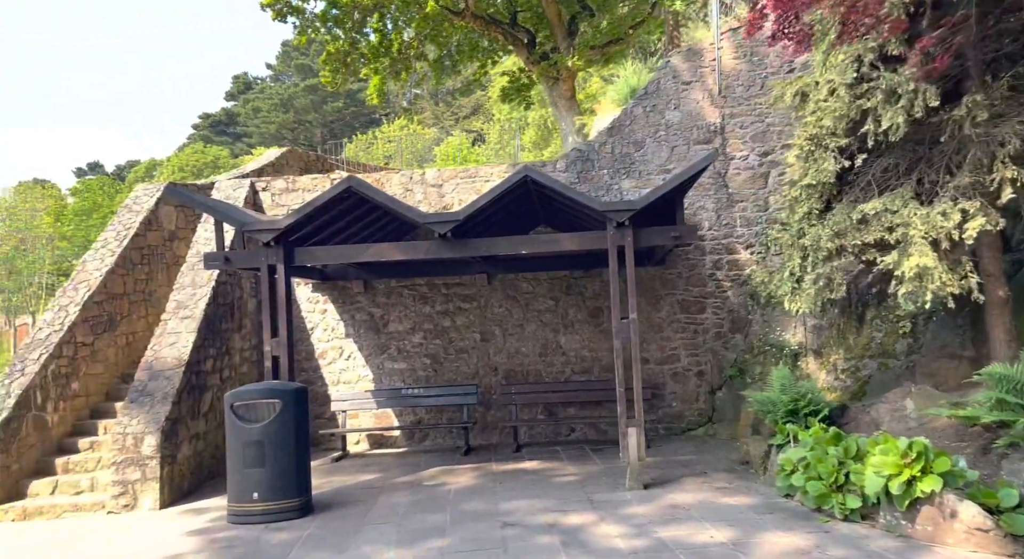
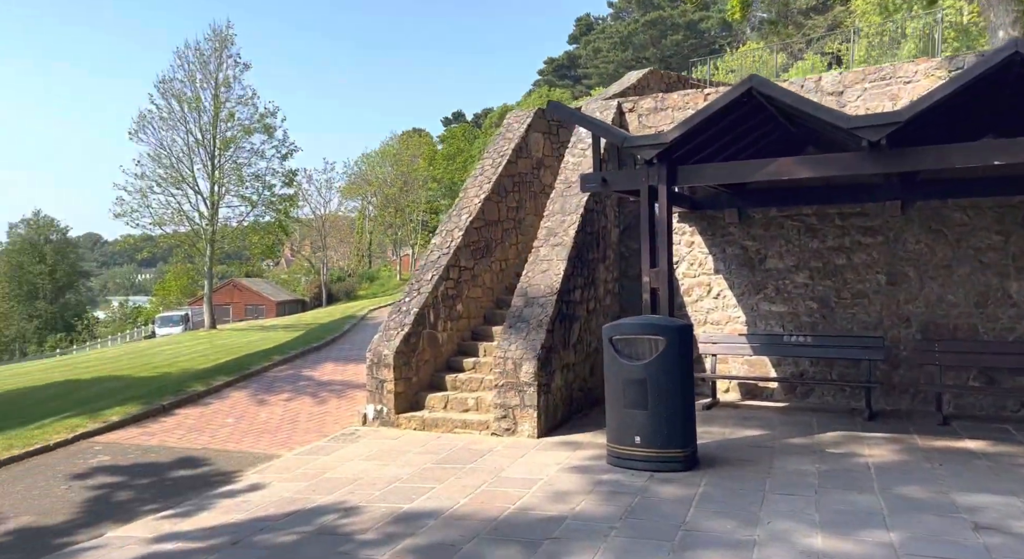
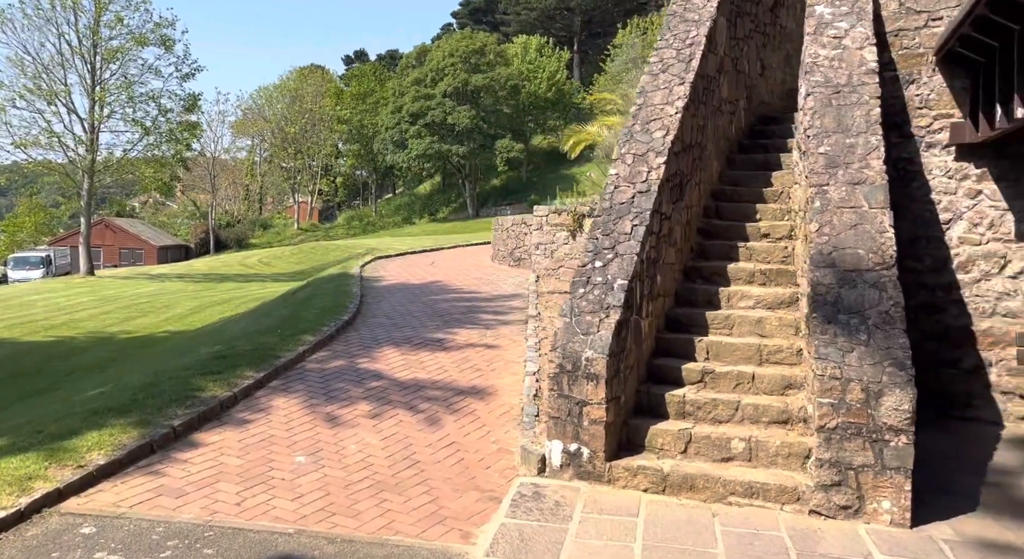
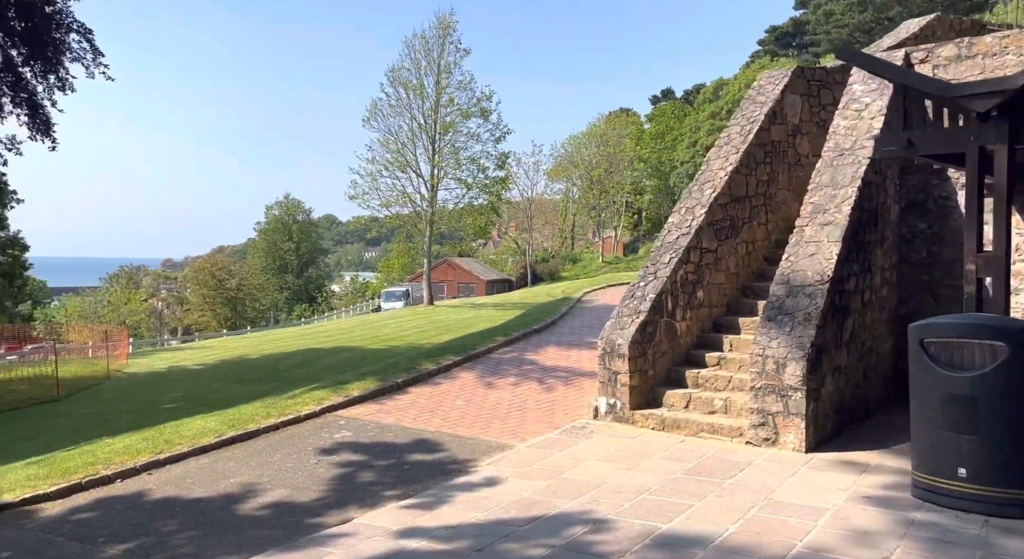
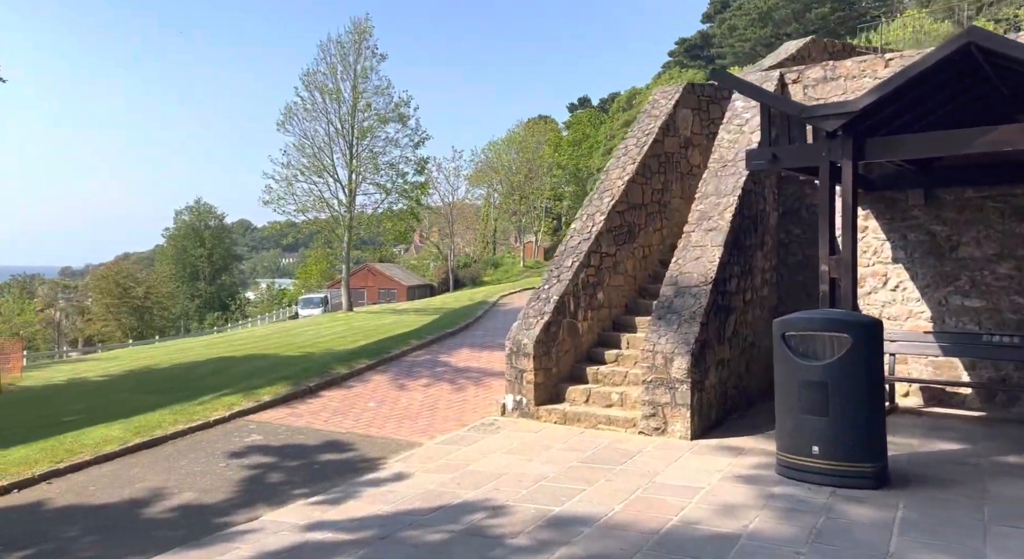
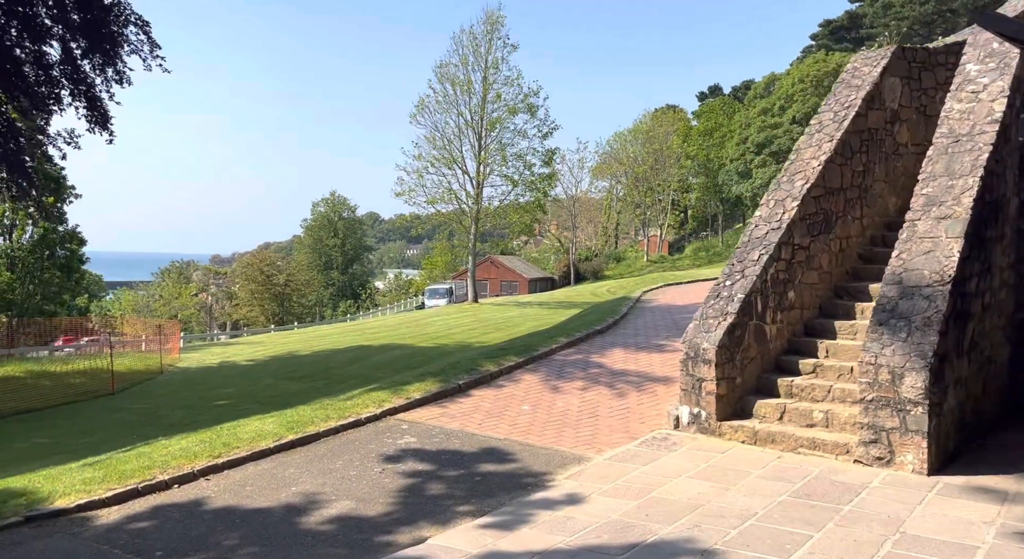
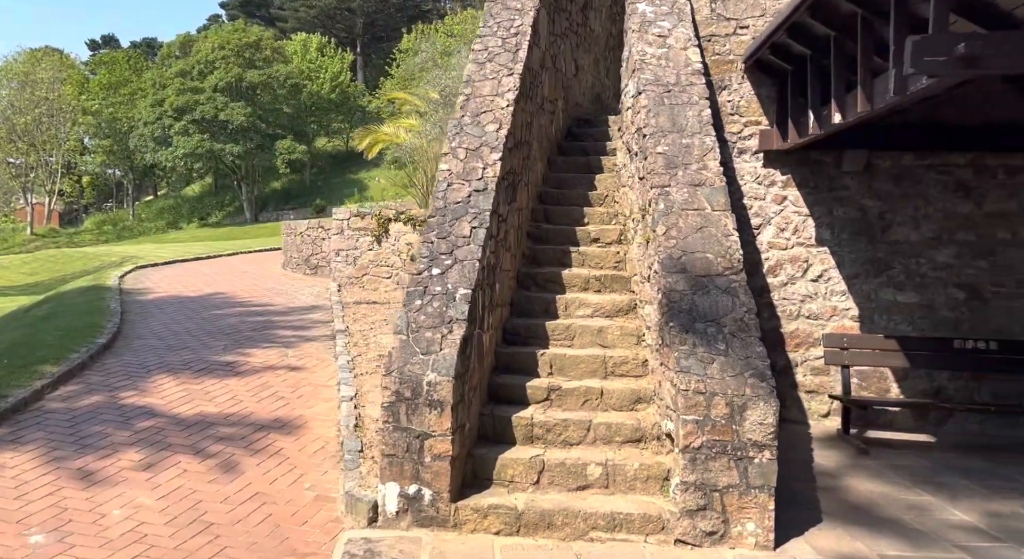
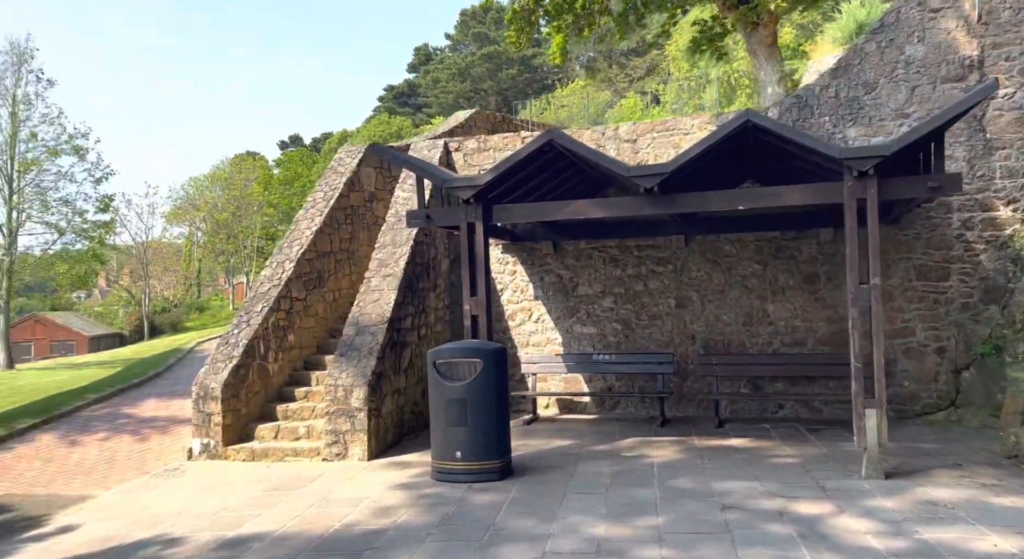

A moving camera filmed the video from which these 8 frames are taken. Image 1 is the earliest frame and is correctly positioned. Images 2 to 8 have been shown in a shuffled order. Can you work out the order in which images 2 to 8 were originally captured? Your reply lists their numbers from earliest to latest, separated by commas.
8, 2, 5, 4, 6, 3, 7
